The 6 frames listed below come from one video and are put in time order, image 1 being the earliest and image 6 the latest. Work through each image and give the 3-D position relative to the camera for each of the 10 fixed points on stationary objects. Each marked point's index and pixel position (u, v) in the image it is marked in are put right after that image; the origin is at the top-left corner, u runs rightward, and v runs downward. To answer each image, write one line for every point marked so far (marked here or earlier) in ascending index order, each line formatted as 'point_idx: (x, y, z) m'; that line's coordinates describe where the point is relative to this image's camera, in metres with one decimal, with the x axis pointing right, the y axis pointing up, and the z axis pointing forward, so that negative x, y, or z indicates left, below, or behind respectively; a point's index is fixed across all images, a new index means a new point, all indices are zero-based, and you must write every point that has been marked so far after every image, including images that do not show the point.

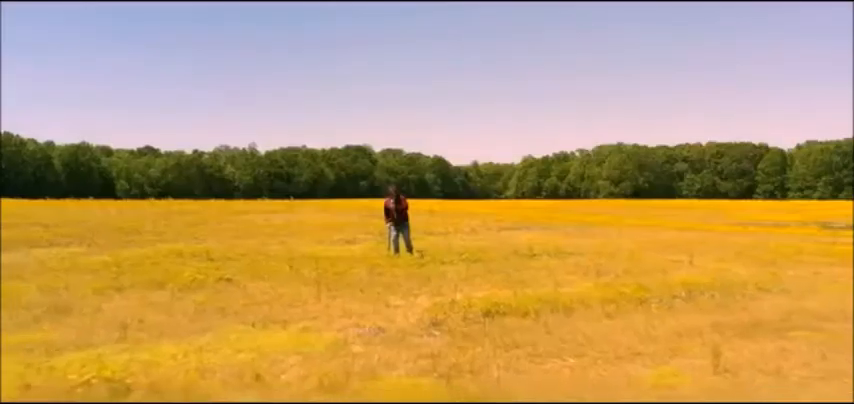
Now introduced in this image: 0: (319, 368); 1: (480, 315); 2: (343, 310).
0: (-1.1, -1.5, +8.1) m
1: (+0.7, -1.3, +10.0) m
2: (-1.1, -1.3, +10.3) m
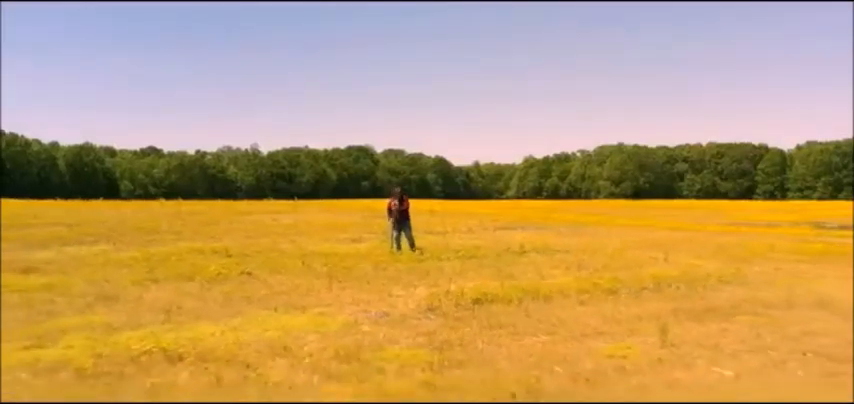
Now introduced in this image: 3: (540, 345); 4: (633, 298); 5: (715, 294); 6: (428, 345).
0: (-1.1, -1.5, +8.9) m
1: (+0.6, -1.3, +10.7) m
2: (-1.1, -1.3, +11.0) m
3: (+1.2, -1.4, +8.8) m
4: (+3.0, -1.2, +10.3) m
5: (+3.7, -1.2, +9.5) m
6: (0.0, -1.5, +8.8) m
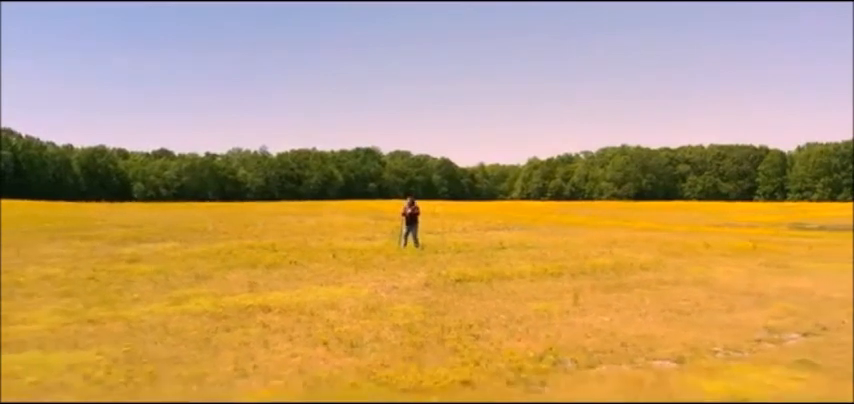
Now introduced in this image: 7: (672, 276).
0: (-1.1, -1.6, +11.2) m
1: (+0.7, -1.4, +13.0) m
2: (-1.1, -1.4, +13.3) m
3: (+1.2, -1.5, +11.2) m
4: (+3.0, -1.3, +12.6) m
5: (+3.7, -1.3, +11.8) m
6: (0.0, -1.6, +11.2) m
7: (+4.1, -1.2, +12.3) m
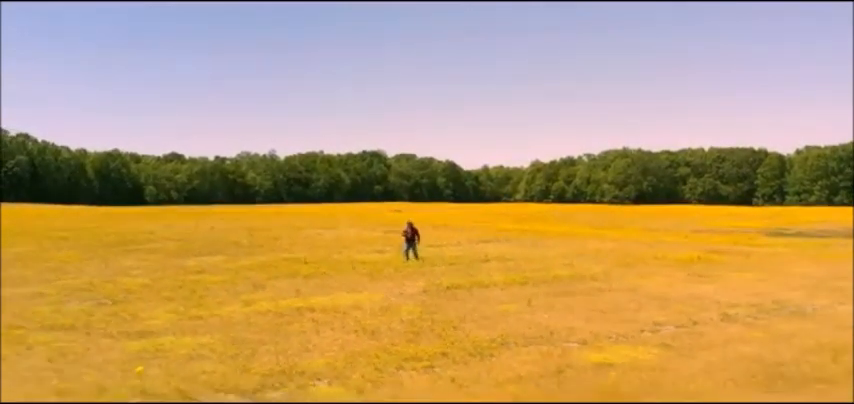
0: (-1.1, -2.0, +13.9) m
1: (+0.7, -1.8, +15.7) m
2: (-1.1, -1.8, +16.0) m
3: (+1.2, -1.9, +13.8) m
4: (+3.0, -1.6, +15.3) m
5: (+3.7, -1.7, +14.4) m
6: (0.0, -2.0, +13.9) m
7: (+4.1, -1.5, +15.0) m
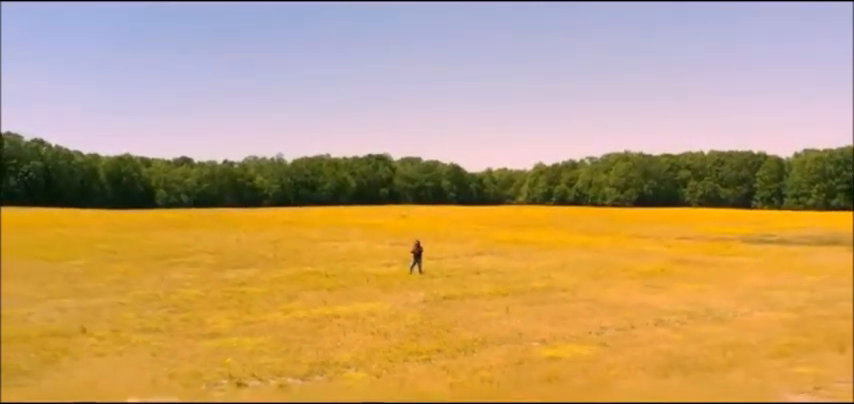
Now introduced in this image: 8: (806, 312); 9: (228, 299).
0: (-1.1, -2.4, +16.4) m
1: (+0.7, -2.2, +18.2) m
2: (-1.0, -2.3, +18.5) m
3: (+1.2, -2.3, +16.3) m
4: (+3.1, -2.1, +17.8) m
5: (+3.7, -2.2, +16.9) m
6: (0.0, -2.4, +16.4) m
7: (+4.1, -2.0, +17.5) m
8: (+6.1, -1.8, +12.2) m
9: (-4.4, -2.2, +16.8) m
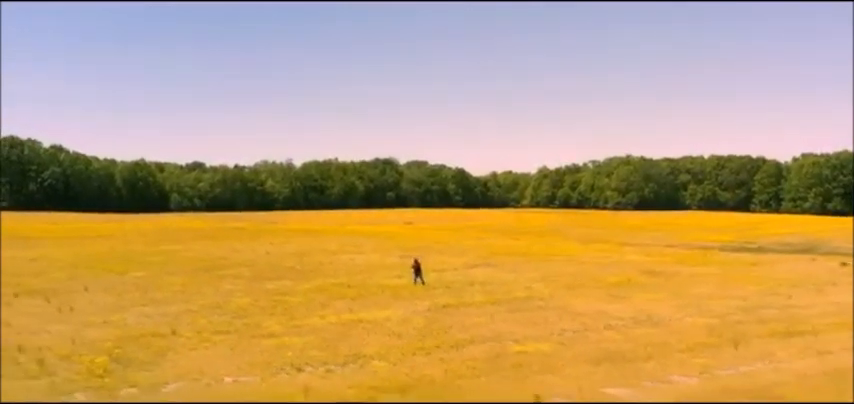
0: (-1.0, -3.0, +19.8) m
1: (+0.8, -2.8, +21.6) m
2: (-0.9, -2.9, +22.0) m
3: (+1.3, -2.9, +19.7) m
4: (+3.2, -2.7, +21.2) m
5: (+3.8, -2.8, +20.3) m
6: (+0.1, -3.0, +19.8) m
7: (+4.2, -2.6, +20.9) m
8: (+6.1, -2.4, +15.6) m
9: (-4.3, -2.8, +20.2) m
